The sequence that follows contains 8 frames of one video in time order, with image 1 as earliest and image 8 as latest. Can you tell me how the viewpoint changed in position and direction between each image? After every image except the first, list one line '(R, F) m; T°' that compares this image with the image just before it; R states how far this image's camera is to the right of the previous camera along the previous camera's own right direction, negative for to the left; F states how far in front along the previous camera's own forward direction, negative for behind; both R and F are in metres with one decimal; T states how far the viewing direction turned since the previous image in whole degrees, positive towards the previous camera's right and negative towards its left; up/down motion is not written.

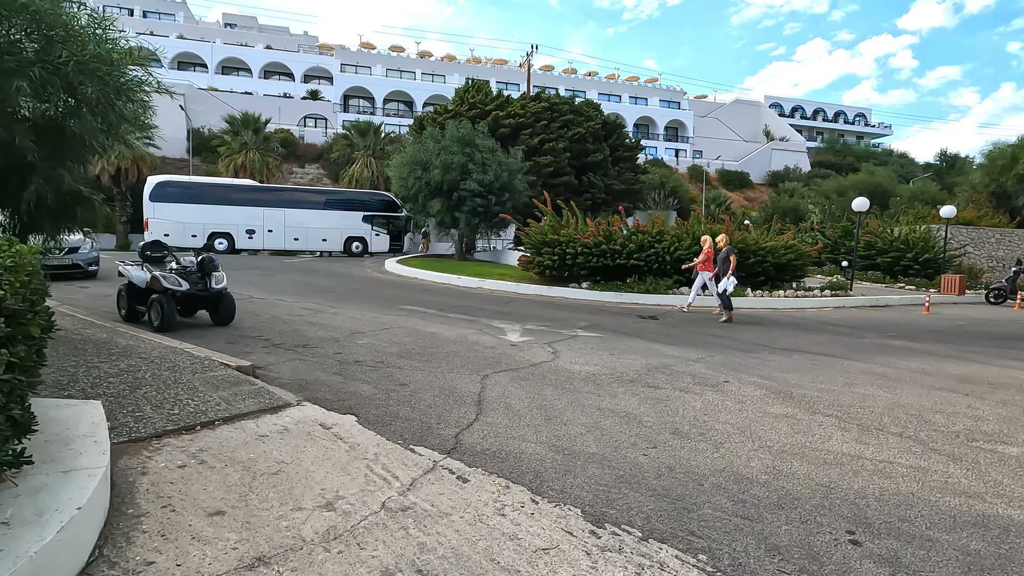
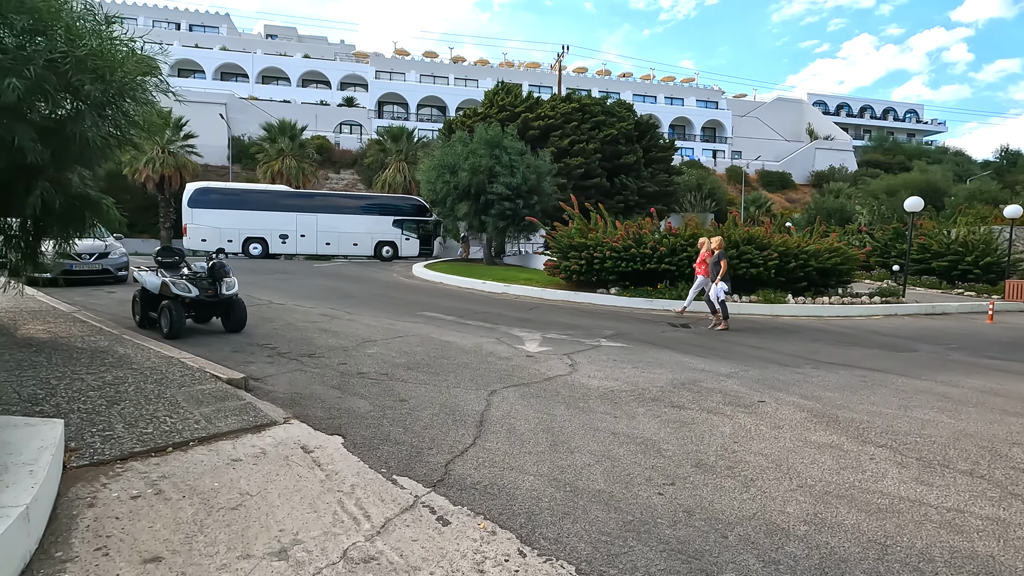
(+0.3, +0.6) m; -4°
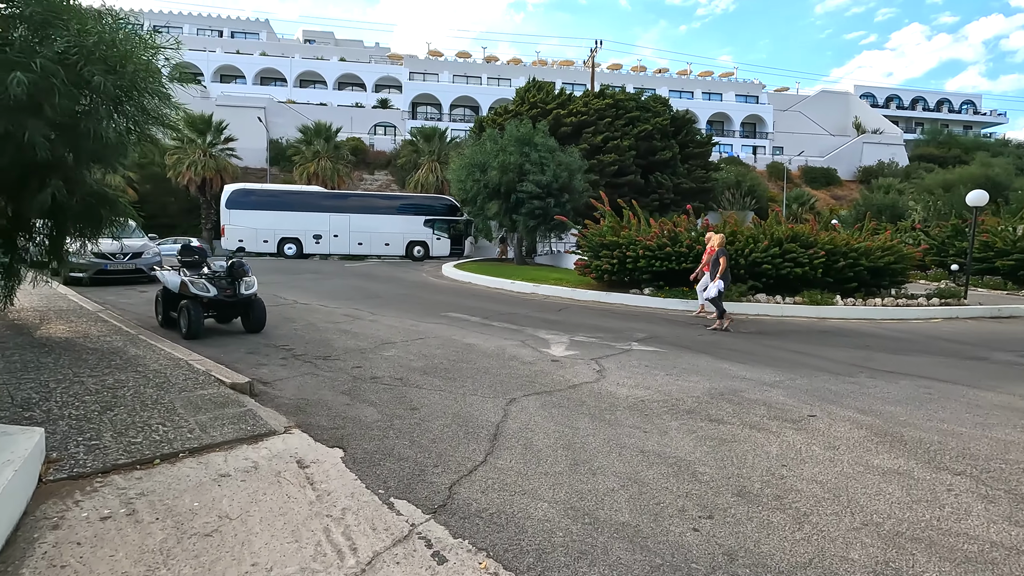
(+0.2, +0.5) m; -4°
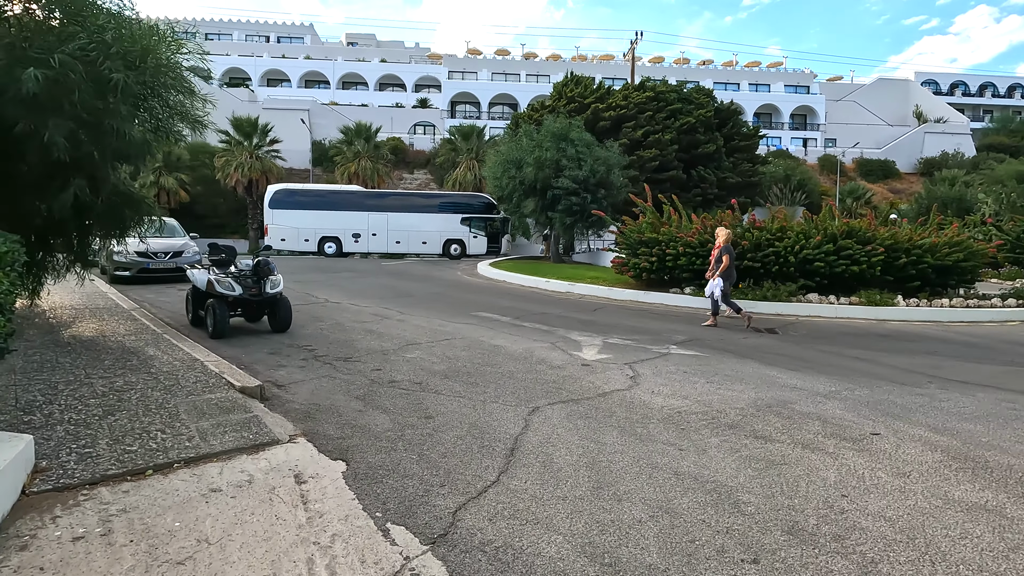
(+0.2, +0.5) m; -4°
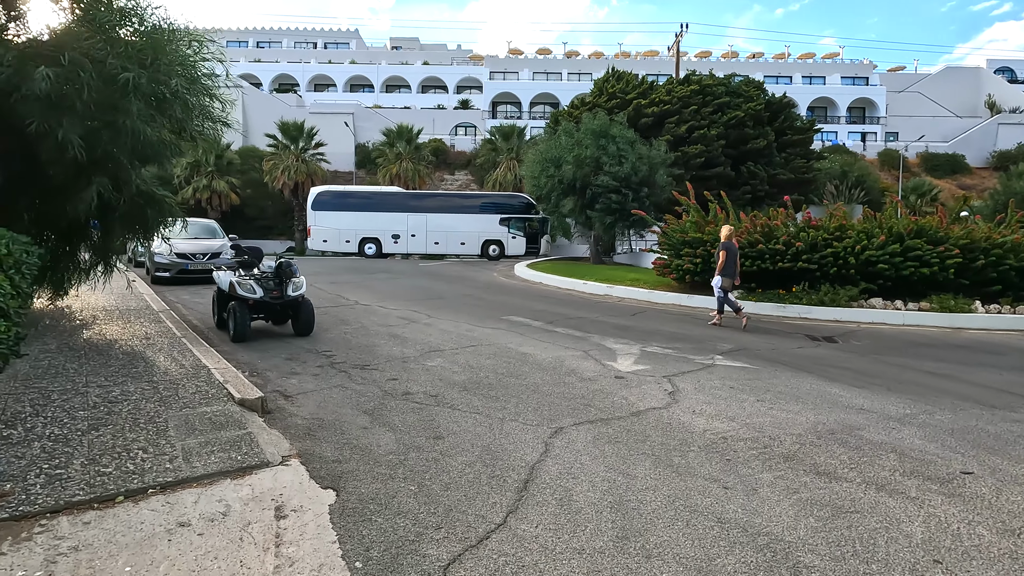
(+0.2, +0.6) m; -4°
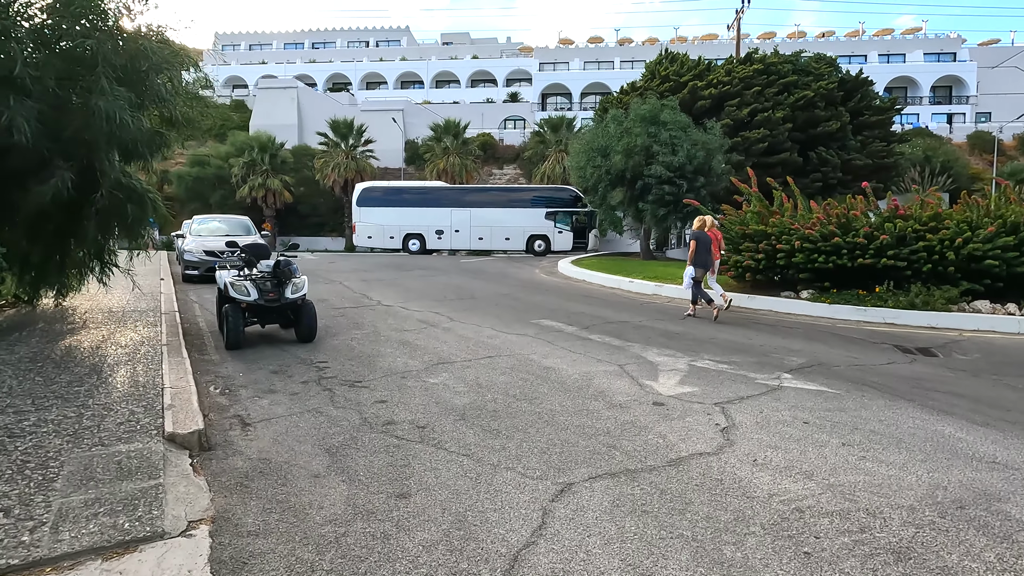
(+0.4, +1.3) m; -6°
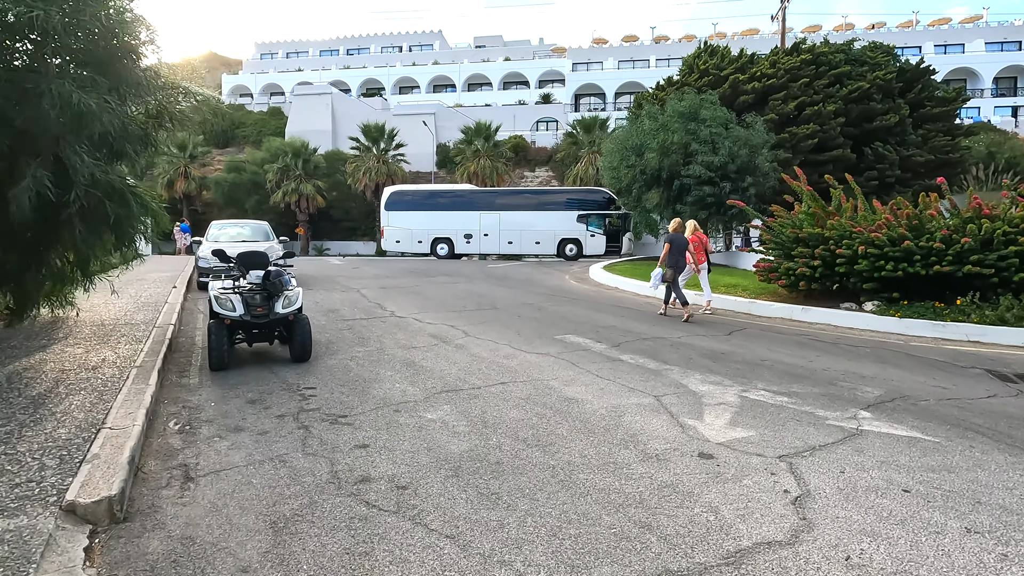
(+0.2, +1.1) m; -4°
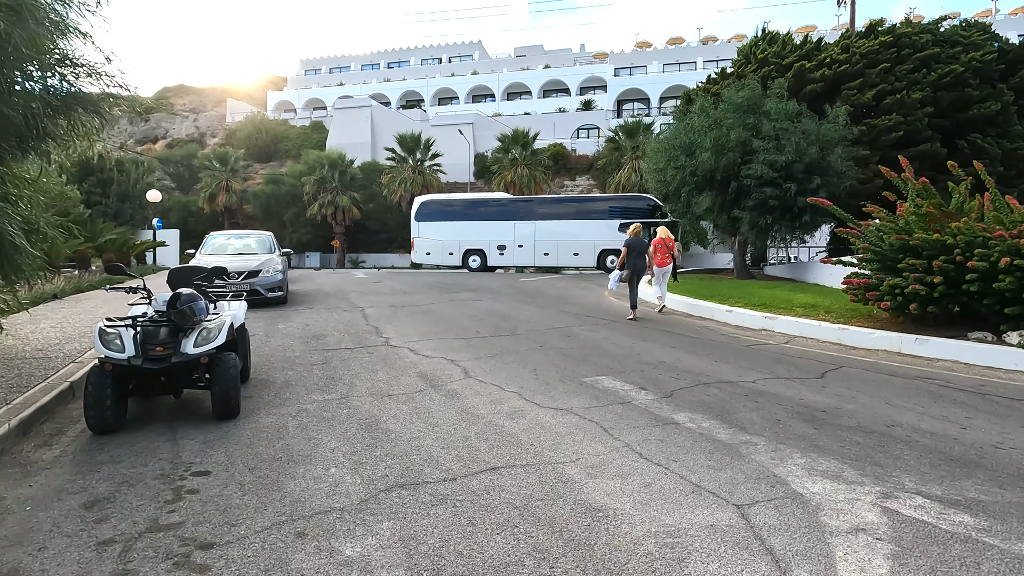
(+0.4, +2.3) m; -5°
